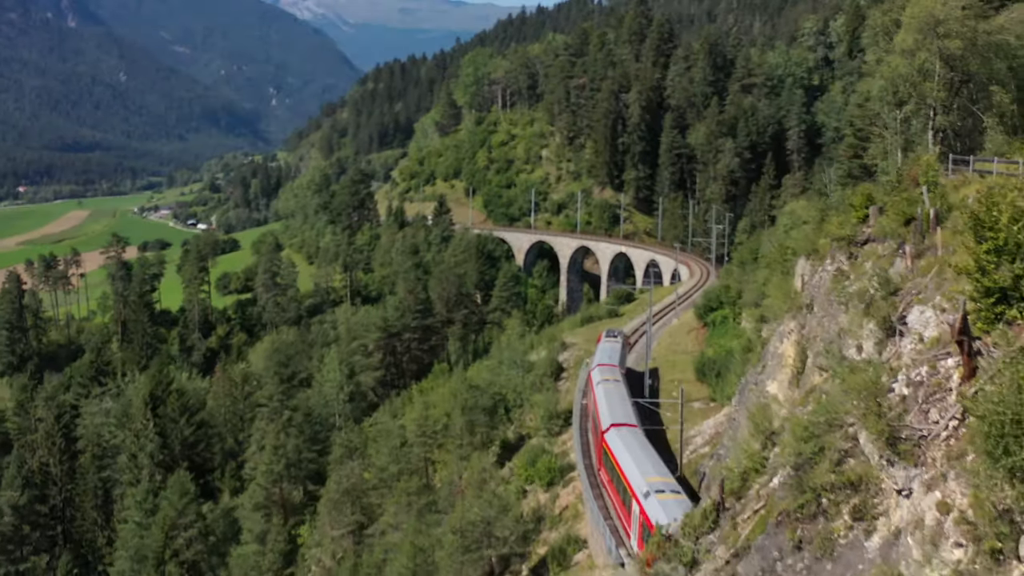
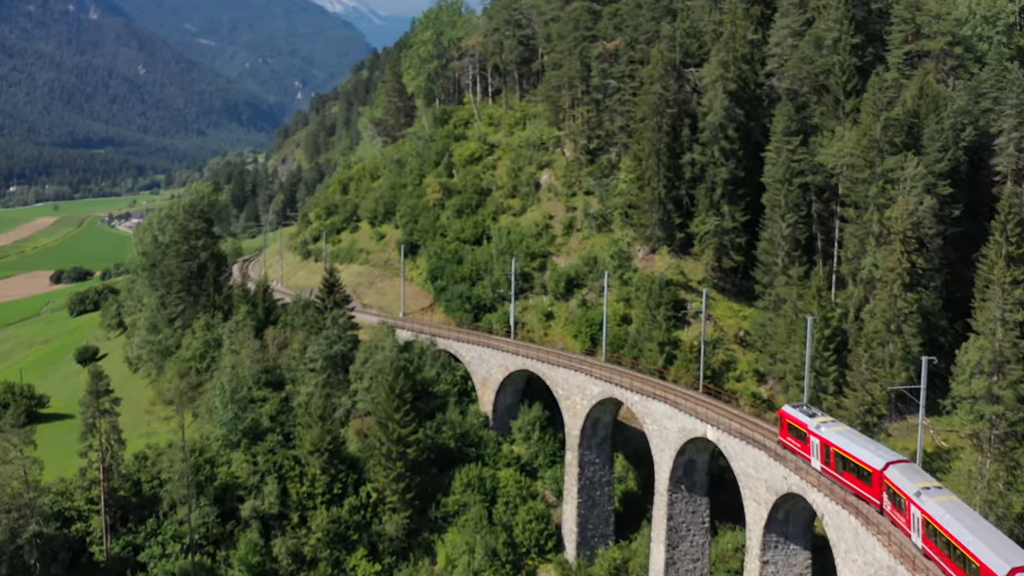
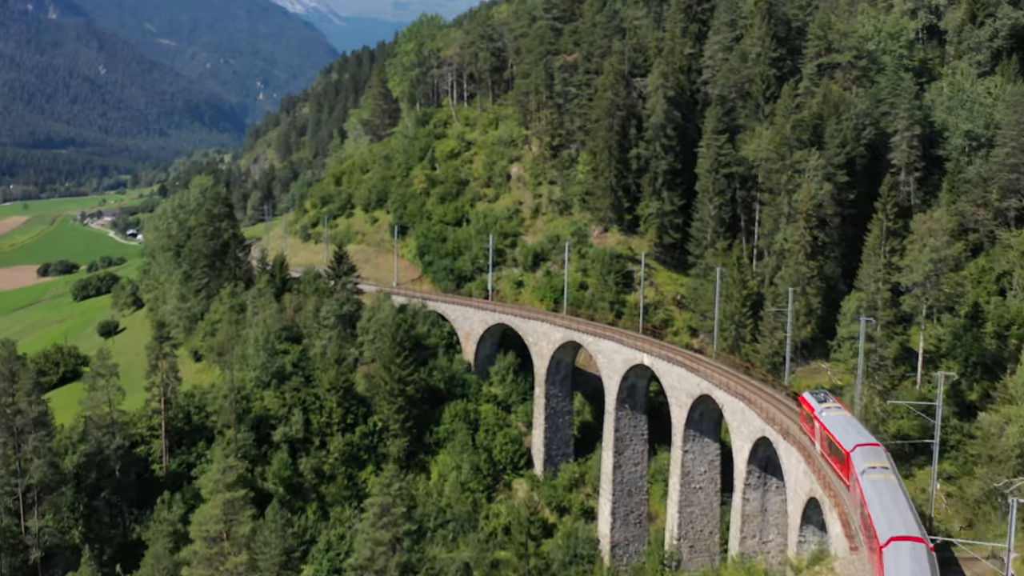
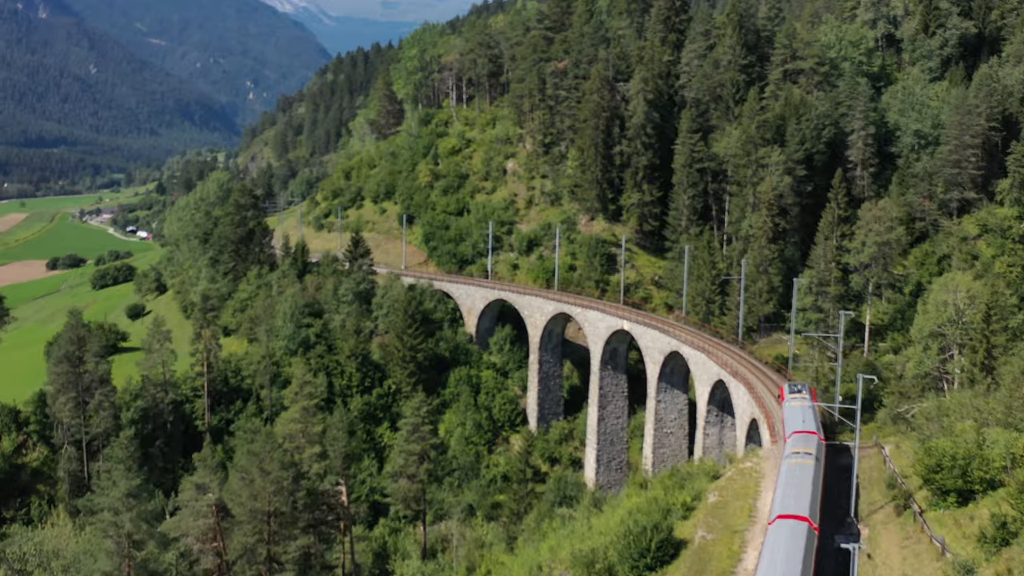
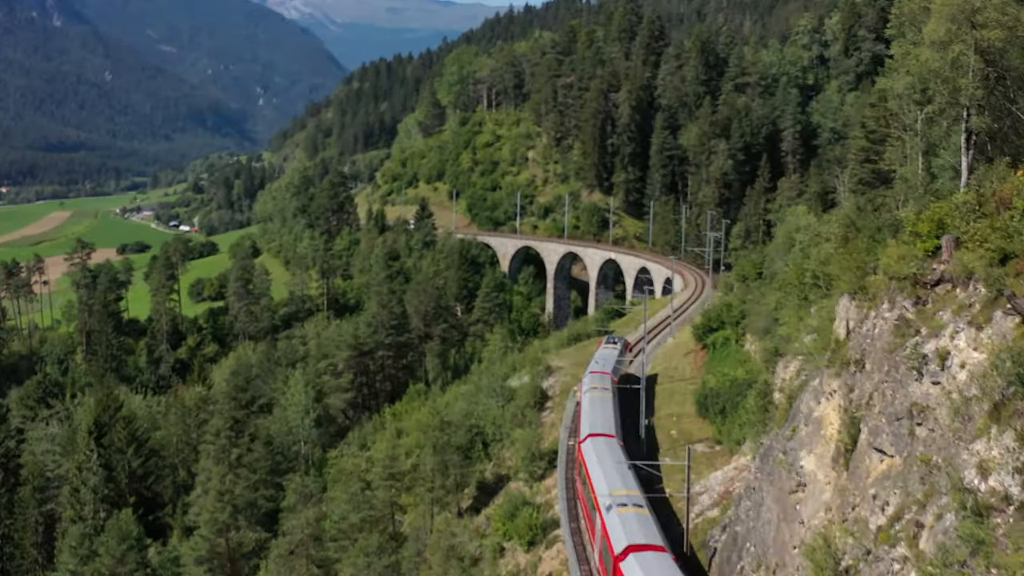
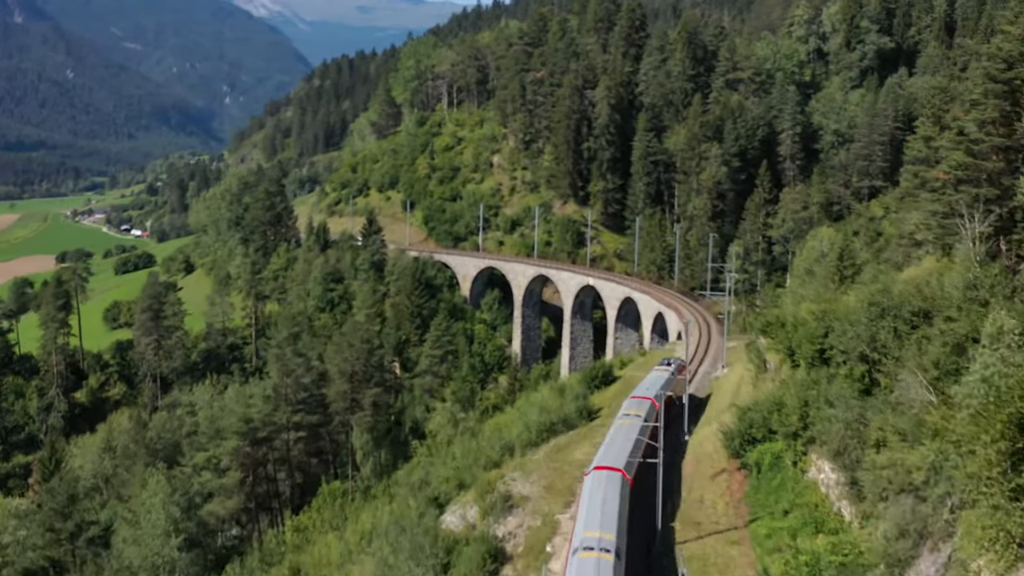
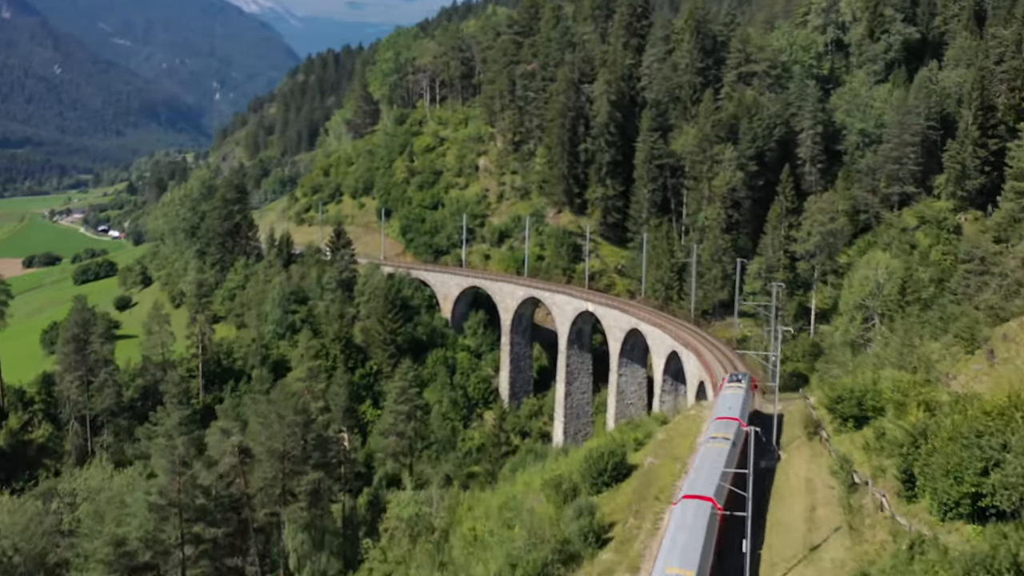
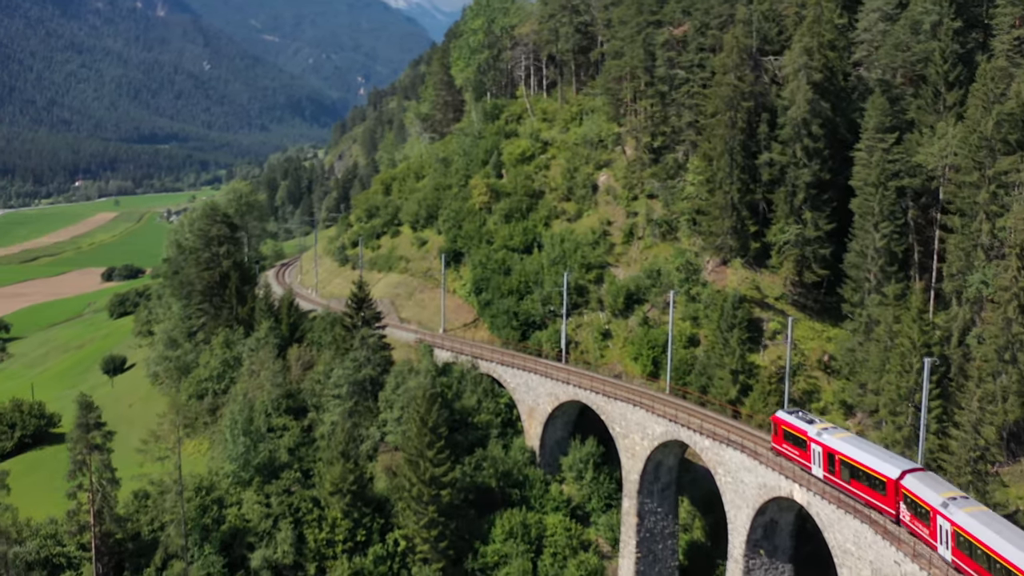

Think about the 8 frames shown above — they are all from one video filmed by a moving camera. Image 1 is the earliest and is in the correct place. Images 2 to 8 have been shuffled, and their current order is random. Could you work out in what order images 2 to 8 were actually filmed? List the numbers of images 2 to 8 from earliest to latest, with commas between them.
5, 6, 7, 4, 3, 2, 8
